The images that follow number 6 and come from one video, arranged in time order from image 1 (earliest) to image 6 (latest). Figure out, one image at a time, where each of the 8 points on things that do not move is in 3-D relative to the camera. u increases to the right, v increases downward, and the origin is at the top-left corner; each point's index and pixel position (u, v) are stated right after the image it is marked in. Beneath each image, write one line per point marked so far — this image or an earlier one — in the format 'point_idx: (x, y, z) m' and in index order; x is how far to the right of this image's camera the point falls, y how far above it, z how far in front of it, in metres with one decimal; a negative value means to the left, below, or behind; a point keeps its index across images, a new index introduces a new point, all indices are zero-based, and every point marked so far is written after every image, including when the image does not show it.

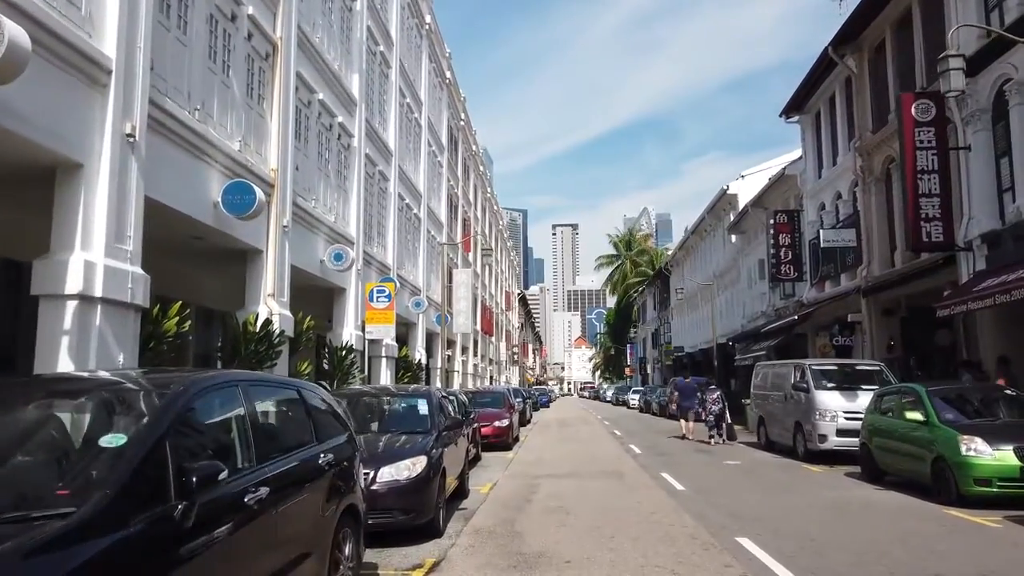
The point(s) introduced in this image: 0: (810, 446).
0: (+6.1, -3.2, +17.8) m
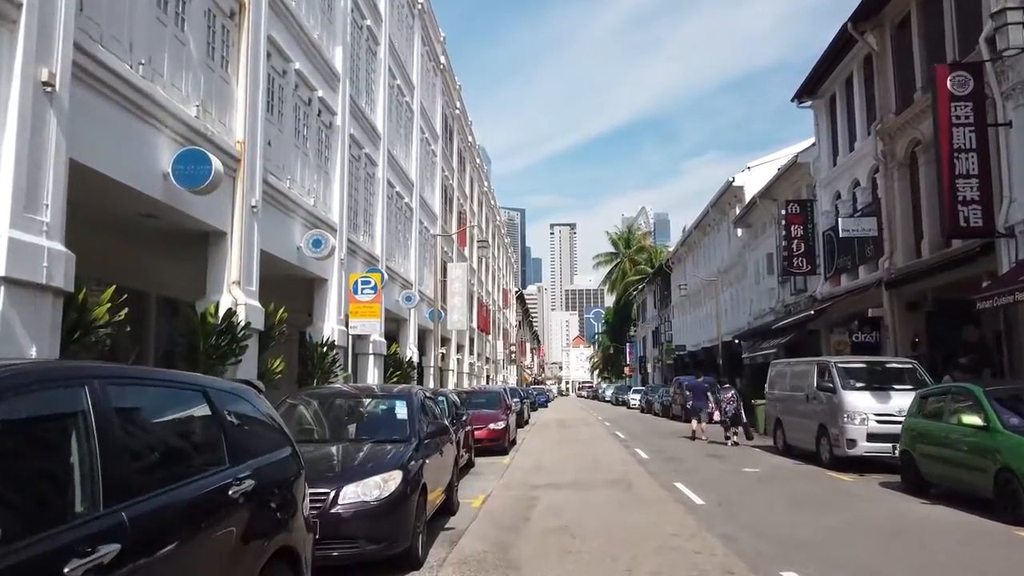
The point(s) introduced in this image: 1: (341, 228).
0: (+6.0, -3.0, +16.2) m
1: (-3.9, +1.3, +19.7) m
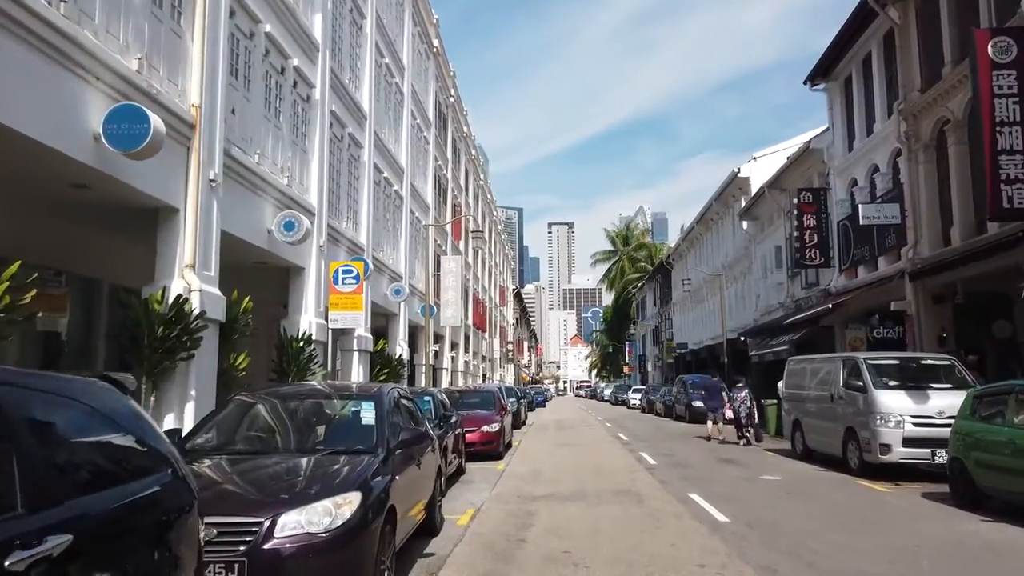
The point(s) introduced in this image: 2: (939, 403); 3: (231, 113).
0: (+5.9, -2.8, +14.5) m
1: (-4.0, +1.6, +18.0) m
2: (+7.0, -1.9, +14.2) m
3: (-4.3, +2.7, +13.4) m
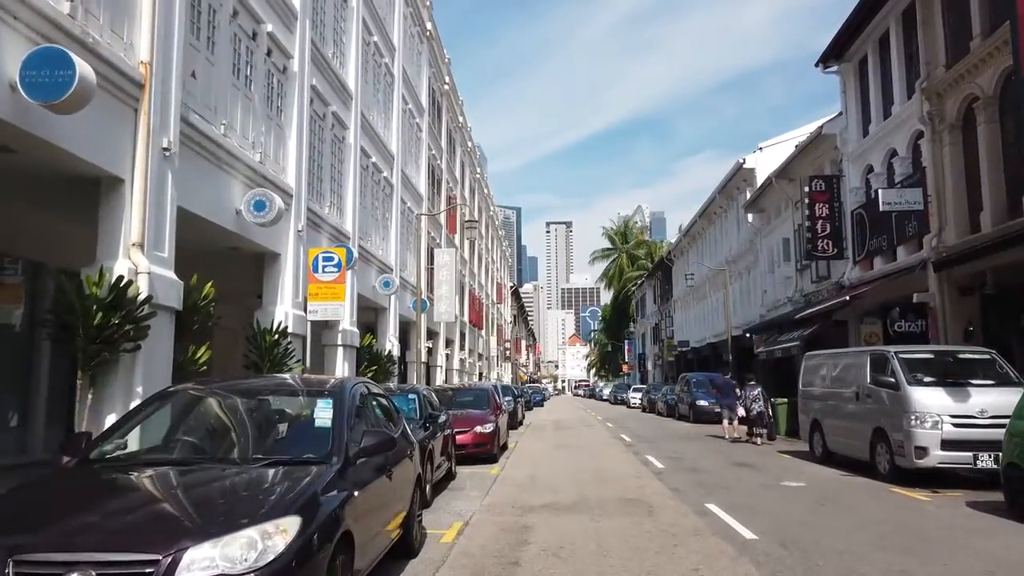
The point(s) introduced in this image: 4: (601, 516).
0: (+5.8, -2.6, +13.1) m
1: (-4.1, +1.8, +16.5) m
2: (+6.9, -1.7, +12.8) m
3: (-4.4, +2.9, +12.0) m
4: (+1.1, -2.7, +10.5) m
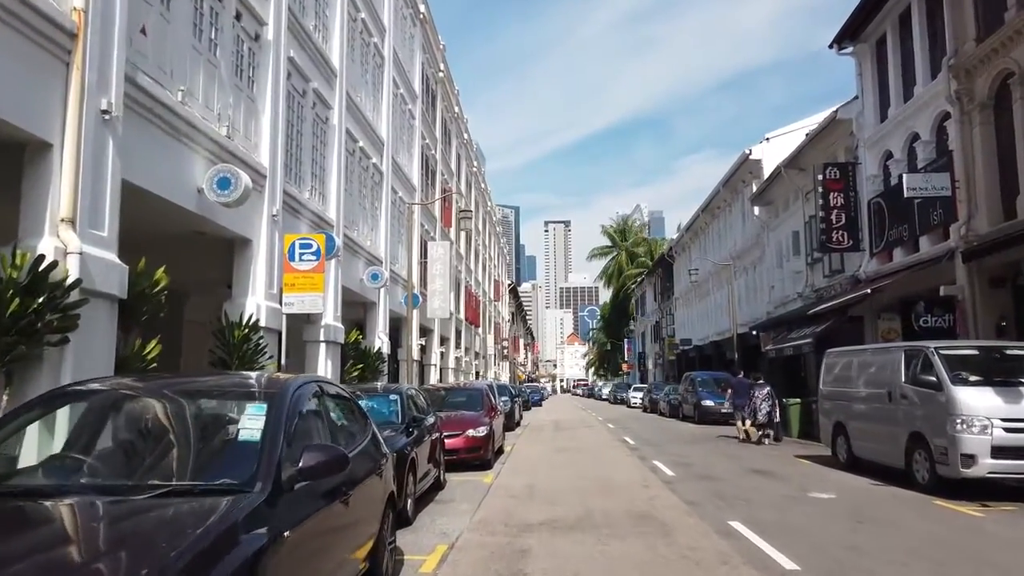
0: (+5.8, -2.4, +11.6) m
1: (-4.1, +1.9, +15.1) m
2: (+6.8, -1.5, +11.3) m
3: (-4.5, +3.1, +10.5) m
4: (+1.0, -2.6, +9.0) m
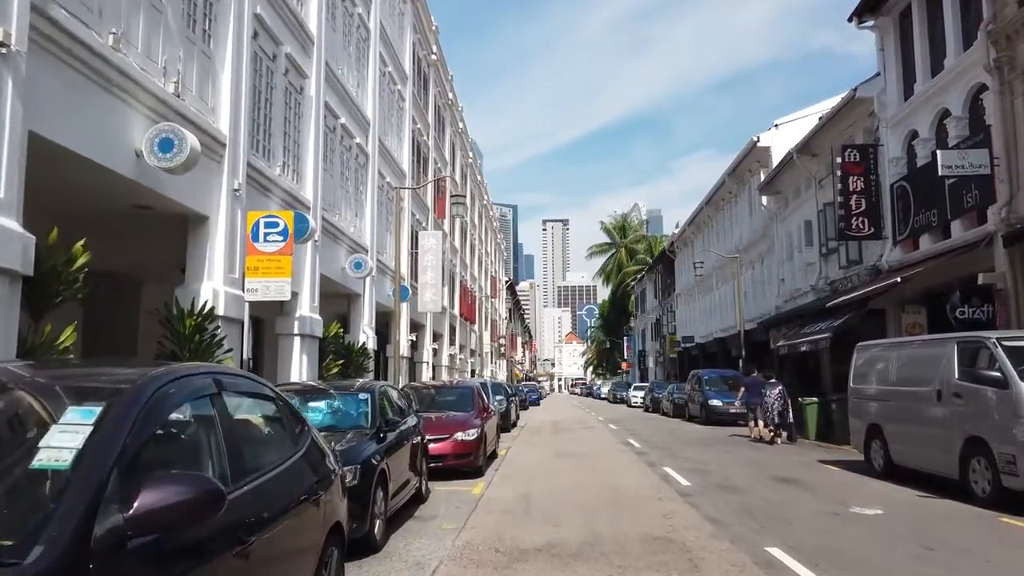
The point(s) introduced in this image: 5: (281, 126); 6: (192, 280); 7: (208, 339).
0: (+5.7, -2.2, +9.9) m
1: (-4.2, +2.2, +13.3) m
2: (+6.7, -1.3, +9.6) m
3: (-4.6, +3.3, +8.7) m
4: (+0.9, -2.3, +7.3) m
5: (-4.2, +3.0, +16.0) m
6: (-4.6, +0.1, +12.5) m
7: (-4.2, -0.7, +11.9) m
